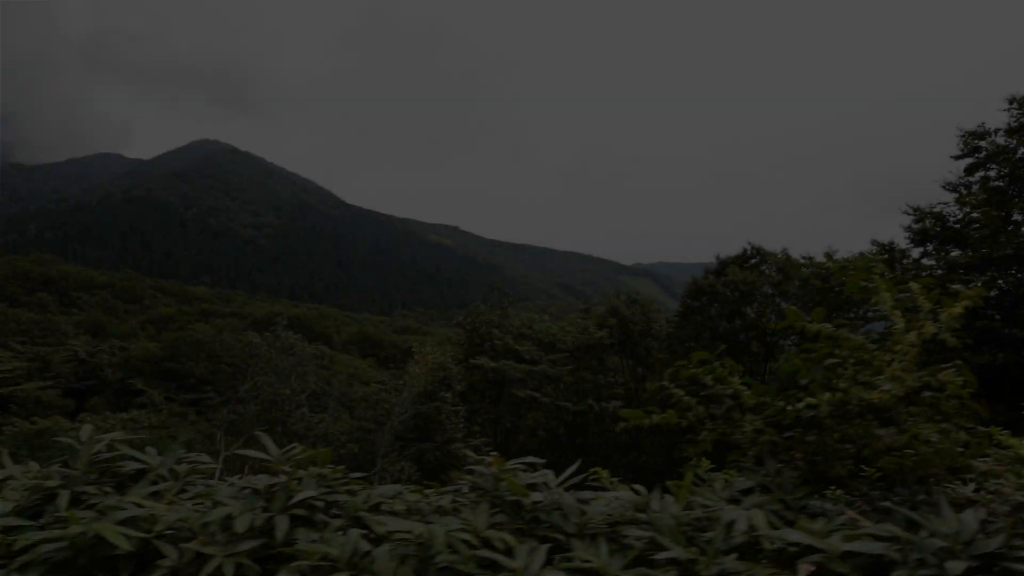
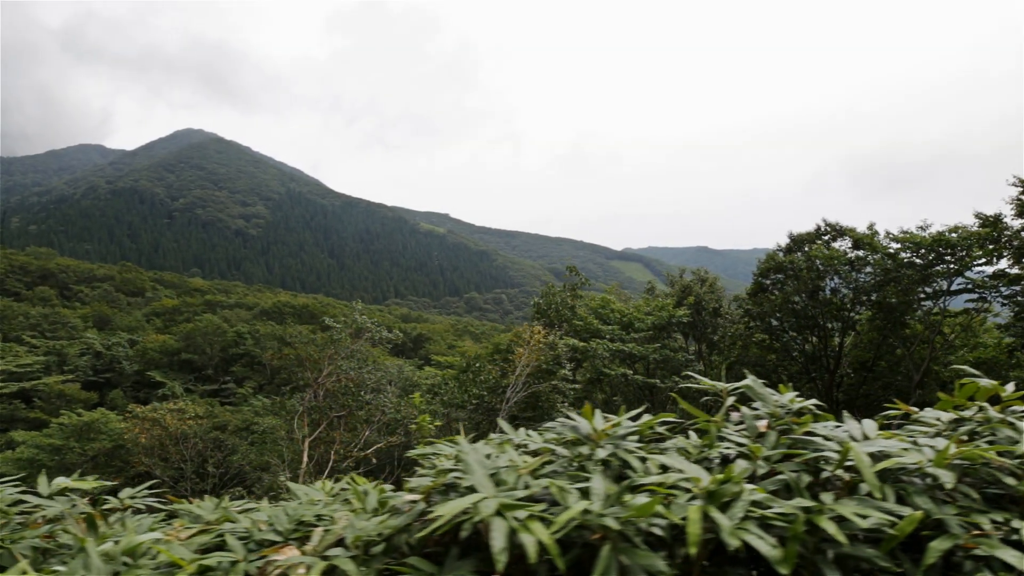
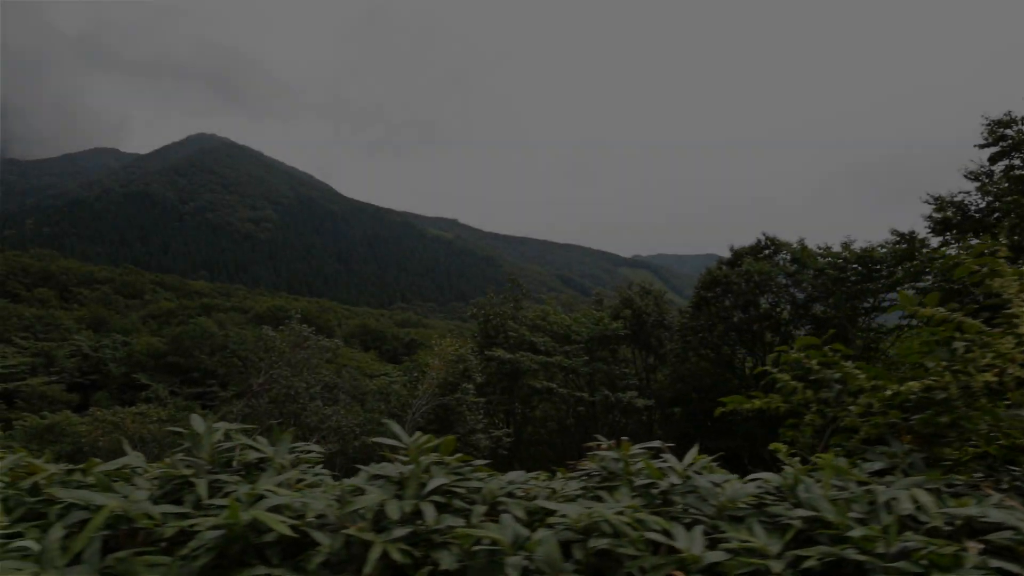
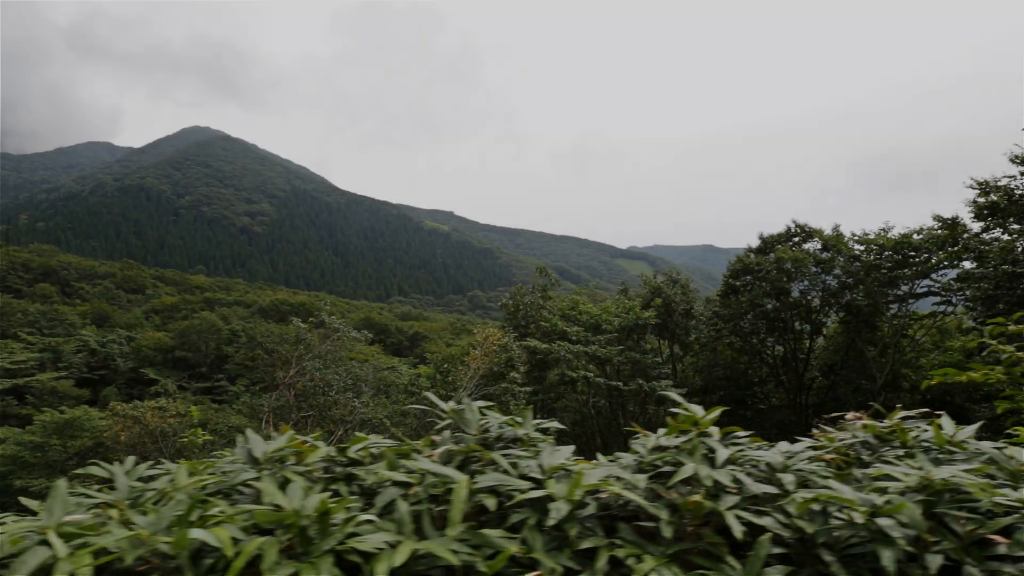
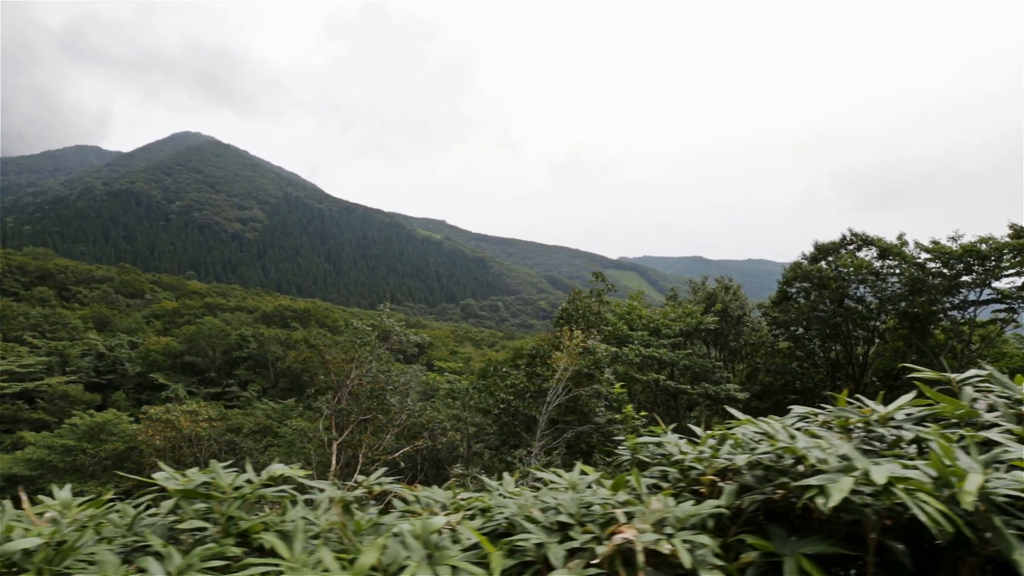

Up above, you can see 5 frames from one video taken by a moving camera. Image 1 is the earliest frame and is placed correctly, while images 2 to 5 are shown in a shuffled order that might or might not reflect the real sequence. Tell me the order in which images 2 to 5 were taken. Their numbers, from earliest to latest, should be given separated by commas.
3, 4, 2, 5
